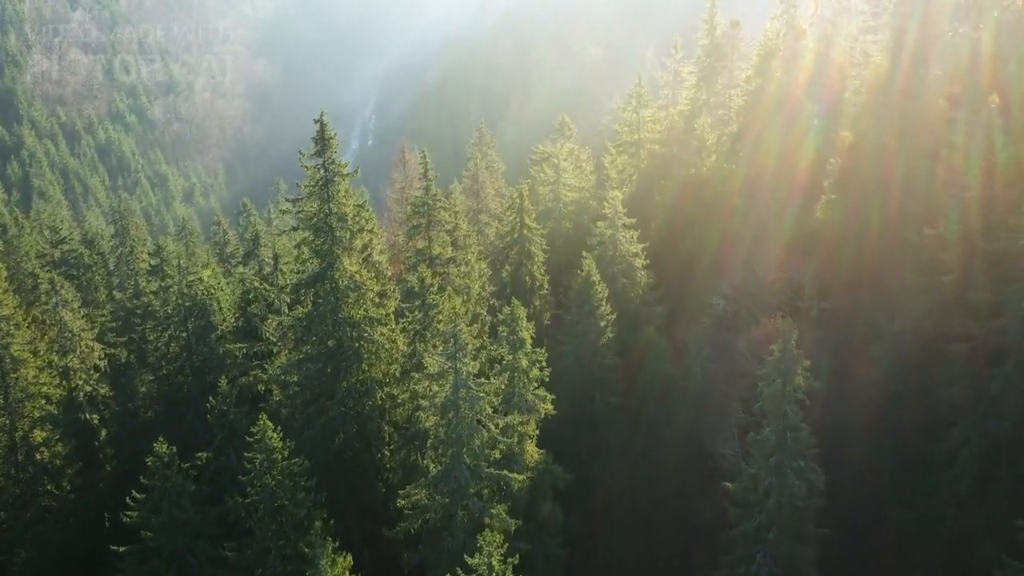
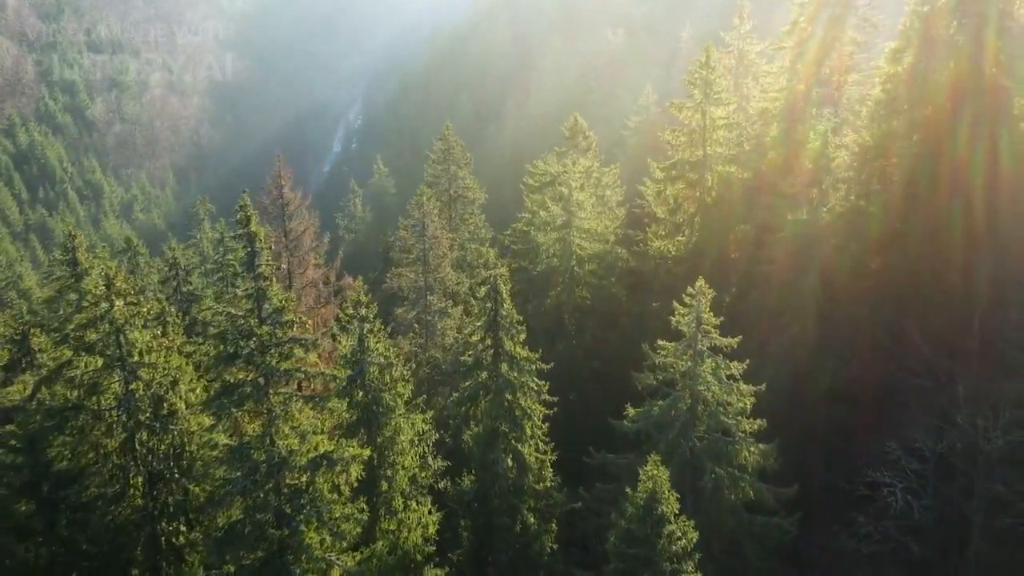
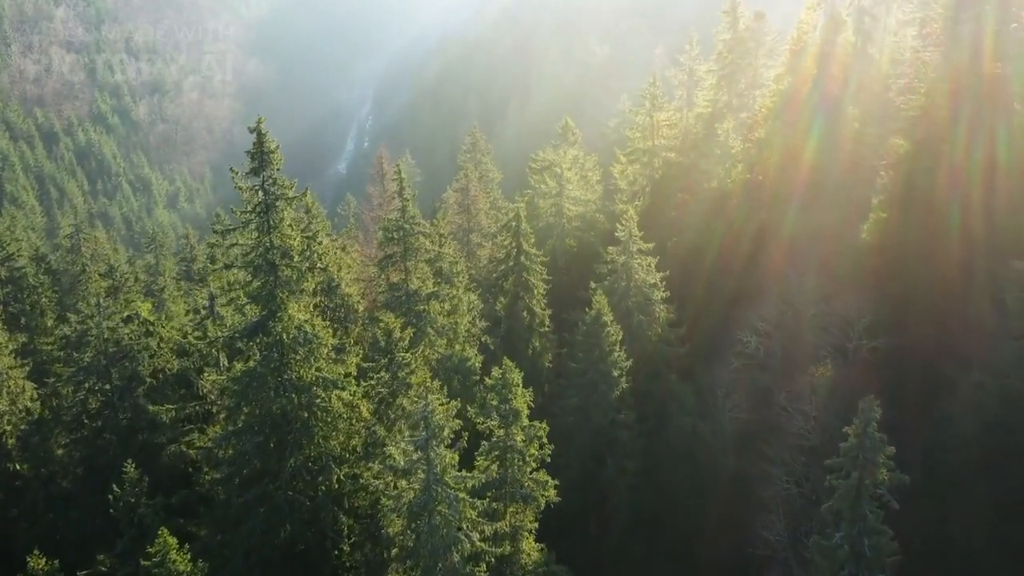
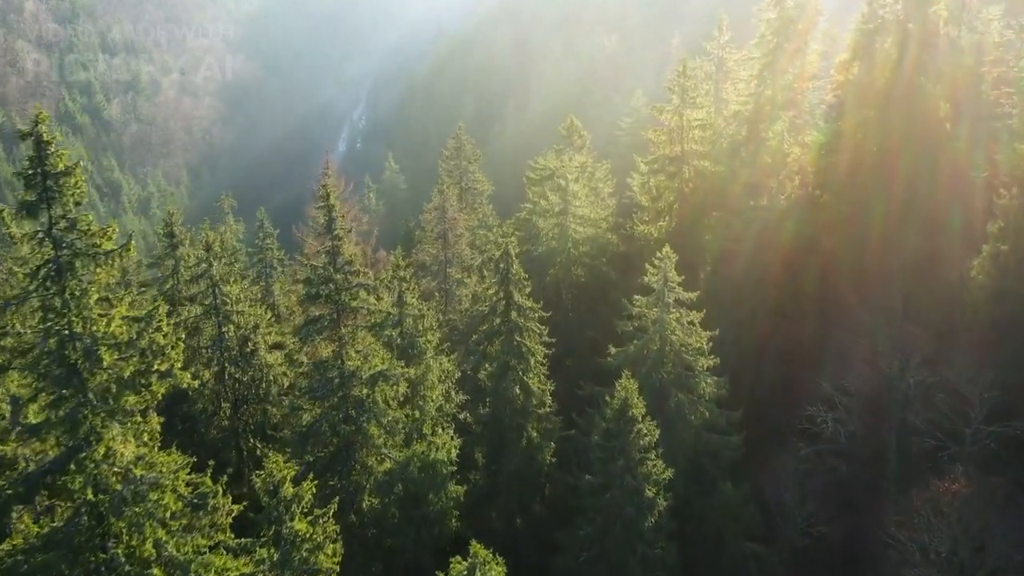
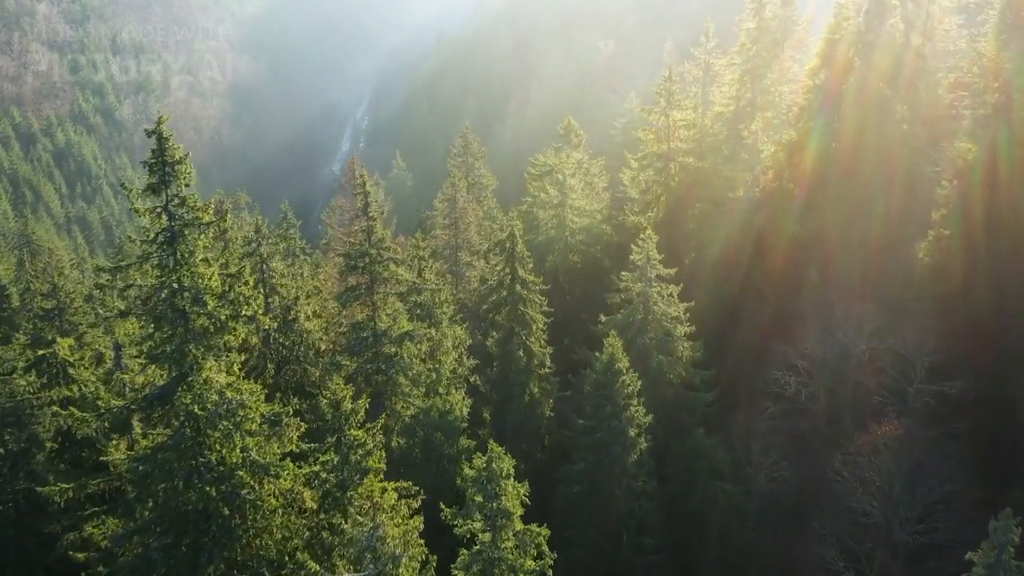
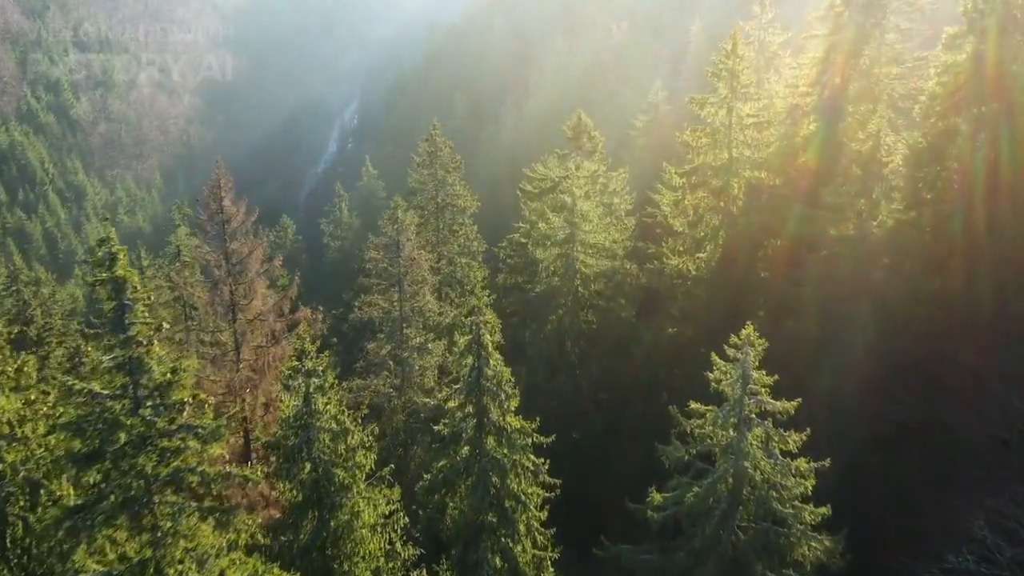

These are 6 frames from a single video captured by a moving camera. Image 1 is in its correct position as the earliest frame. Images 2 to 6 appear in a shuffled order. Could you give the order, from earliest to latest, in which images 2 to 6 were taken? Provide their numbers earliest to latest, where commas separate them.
3, 5, 4, 2, 6
